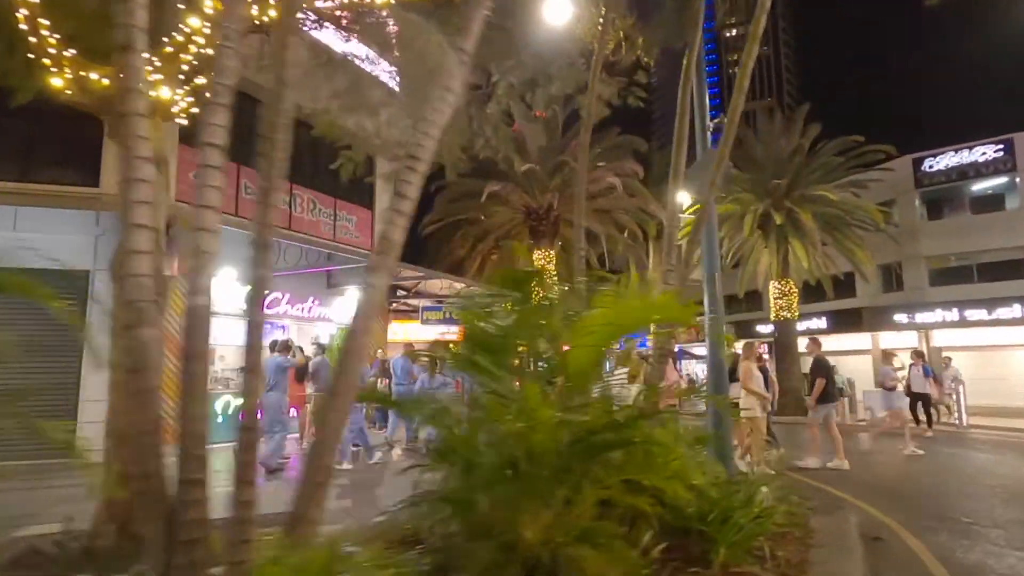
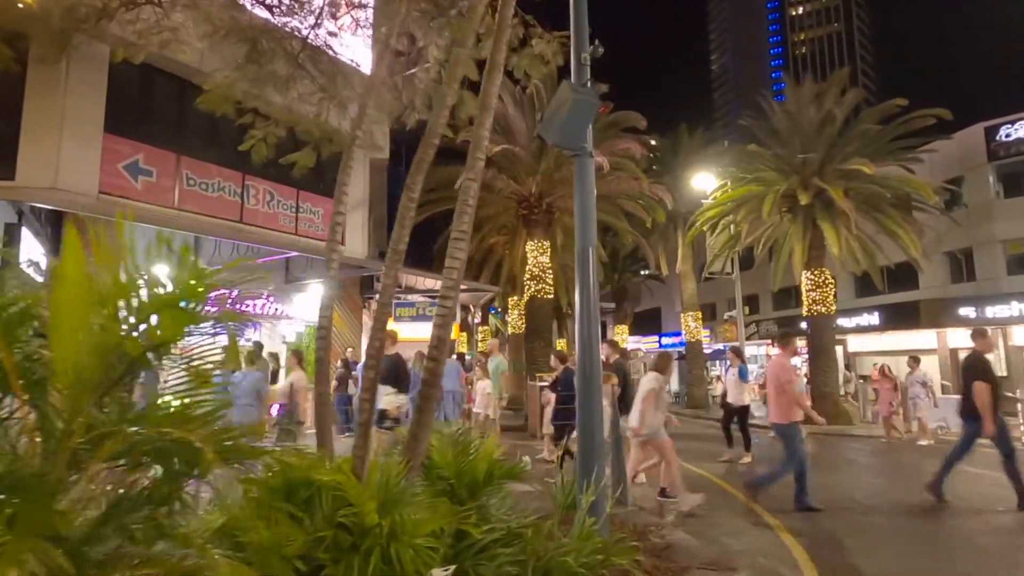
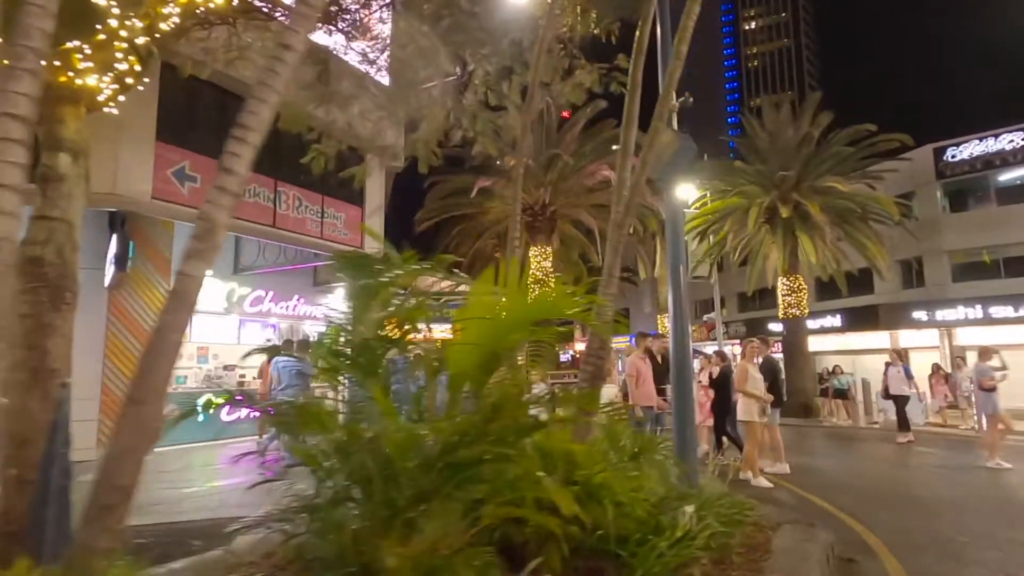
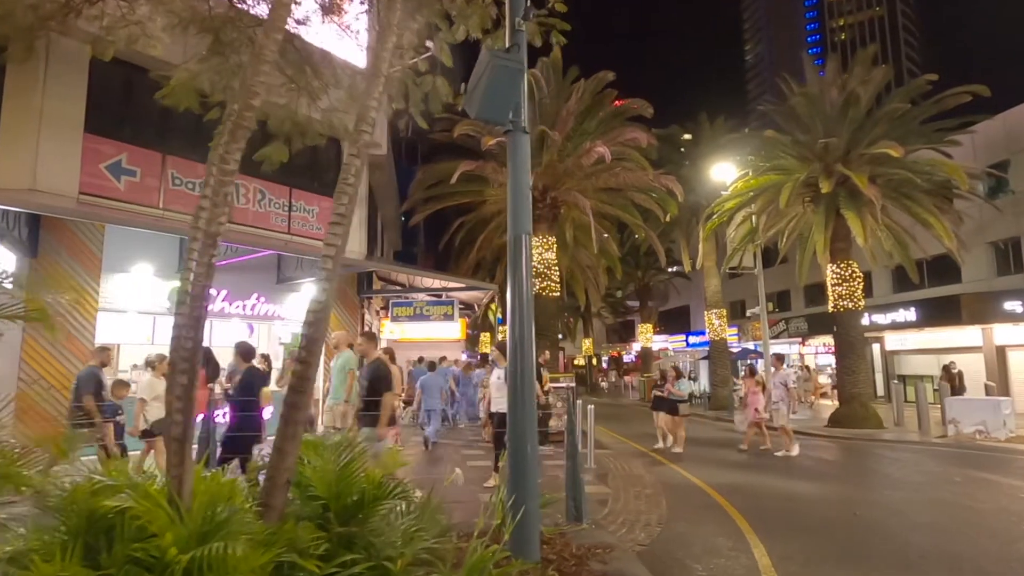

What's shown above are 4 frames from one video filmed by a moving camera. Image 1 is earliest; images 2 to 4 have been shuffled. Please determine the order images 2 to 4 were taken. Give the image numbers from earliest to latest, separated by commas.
3, 2, 4
